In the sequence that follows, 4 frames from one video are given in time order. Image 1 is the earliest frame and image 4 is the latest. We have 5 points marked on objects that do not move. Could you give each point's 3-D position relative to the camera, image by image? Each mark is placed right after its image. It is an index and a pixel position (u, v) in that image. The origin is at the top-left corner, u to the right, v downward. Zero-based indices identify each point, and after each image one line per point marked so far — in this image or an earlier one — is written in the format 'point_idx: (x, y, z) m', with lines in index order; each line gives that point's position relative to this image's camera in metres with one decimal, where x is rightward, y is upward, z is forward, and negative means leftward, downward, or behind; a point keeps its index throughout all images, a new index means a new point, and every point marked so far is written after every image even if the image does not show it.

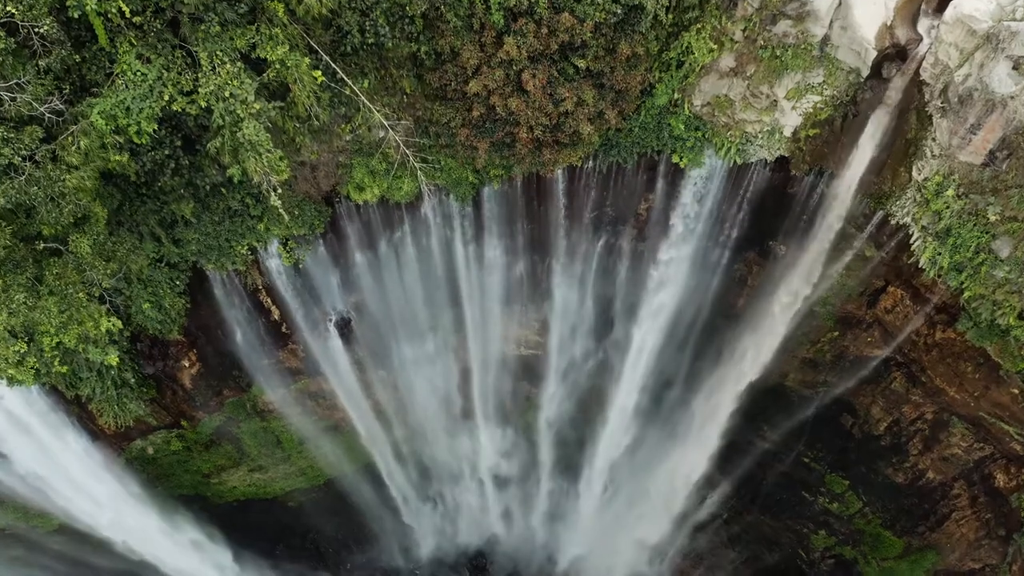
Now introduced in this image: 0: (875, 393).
0: (+5.7, -1.8, +10.3) m
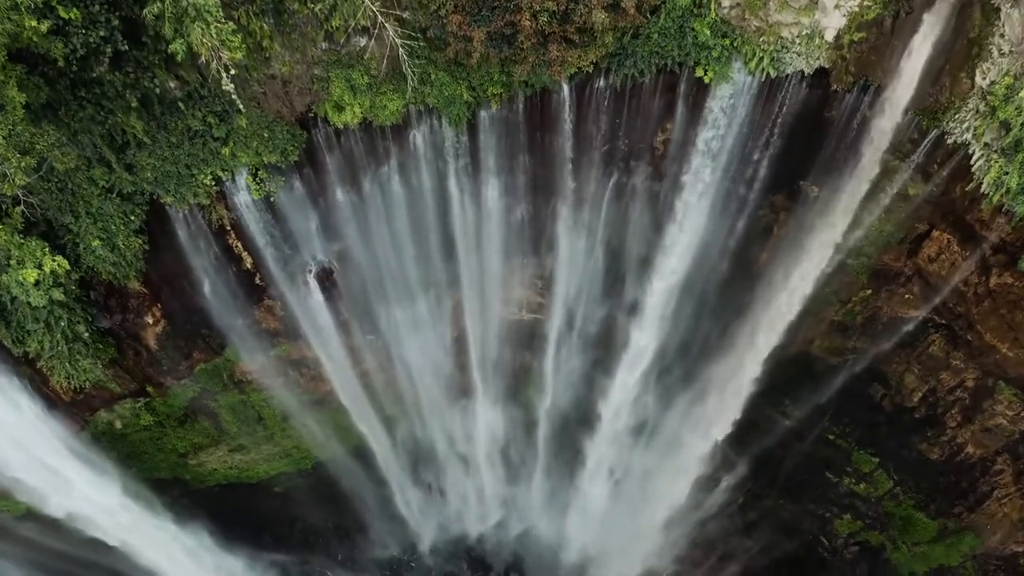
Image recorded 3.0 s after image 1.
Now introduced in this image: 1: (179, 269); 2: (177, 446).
0: (+5.7, -1.1, +9.3) m
1: (-4.6, +0.3, +8.8) m
2: (-5.6, -2.7, +10.8) m
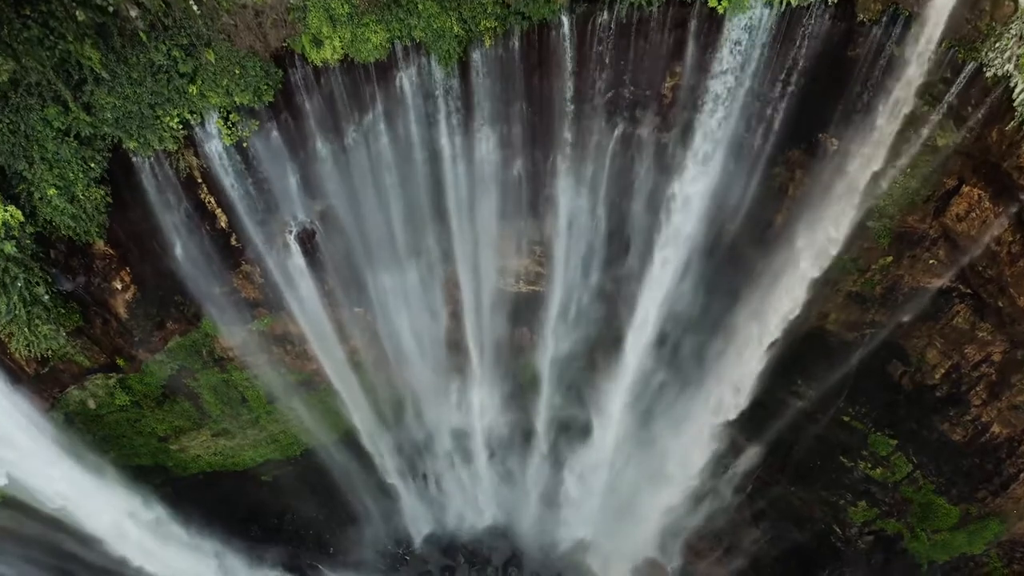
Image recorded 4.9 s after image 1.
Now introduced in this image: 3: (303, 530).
0: (+5.7, -0.6, +8.6) m
1: (-4.6, +0.8, +8.2) m
2: (-5.7, -2.2, +10.1) m
3: (-3.9, -4.4, +11.7) m
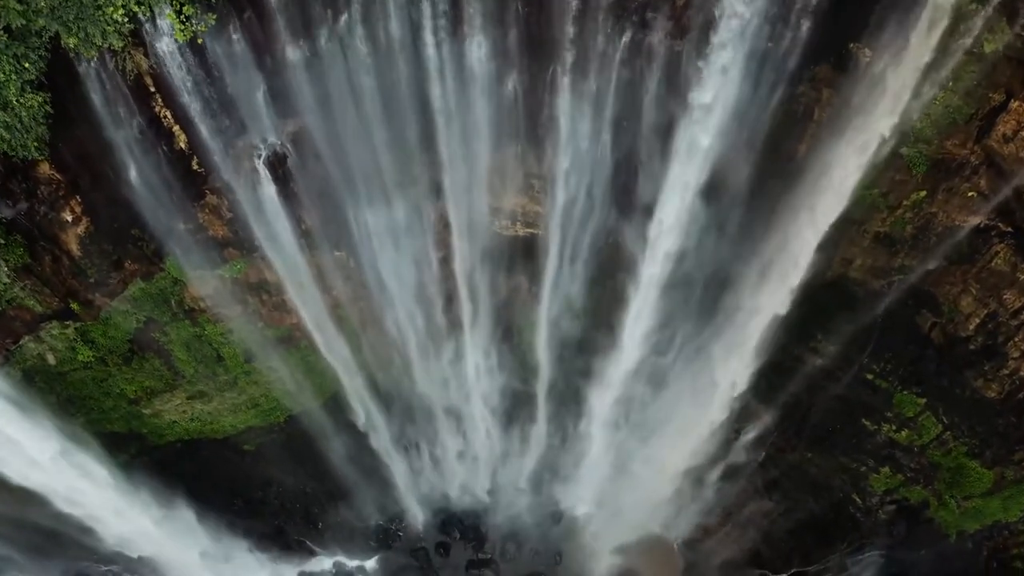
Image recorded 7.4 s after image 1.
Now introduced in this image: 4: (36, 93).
0: (+5.6, +0.3, +7.8) m
1: (-4.7, +1.6, +7.3) m
2: (-5.7, -1.4, +9.3) m
3: (-3.9, -3.6, +10.9) m
4: (-4.9, +2.0, +6.7) m
